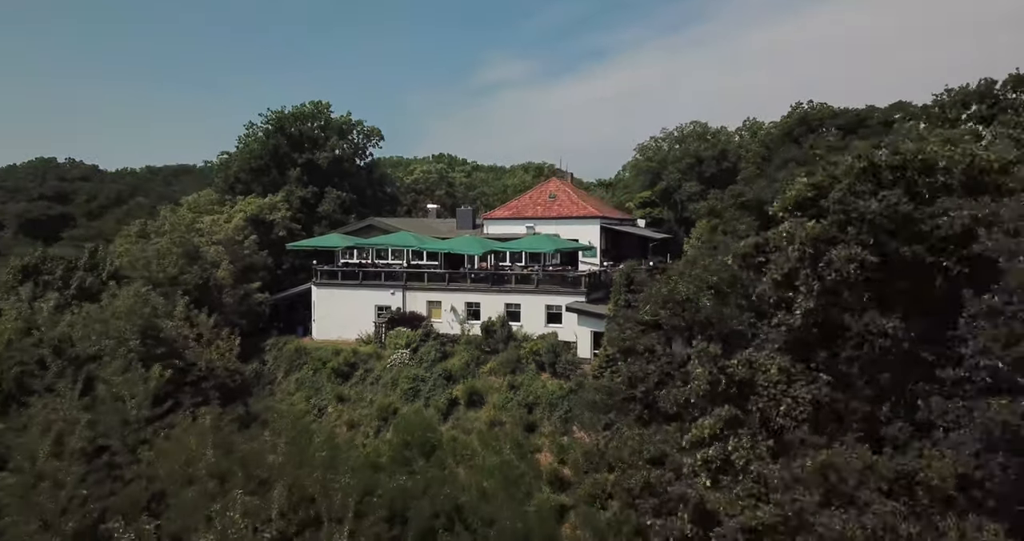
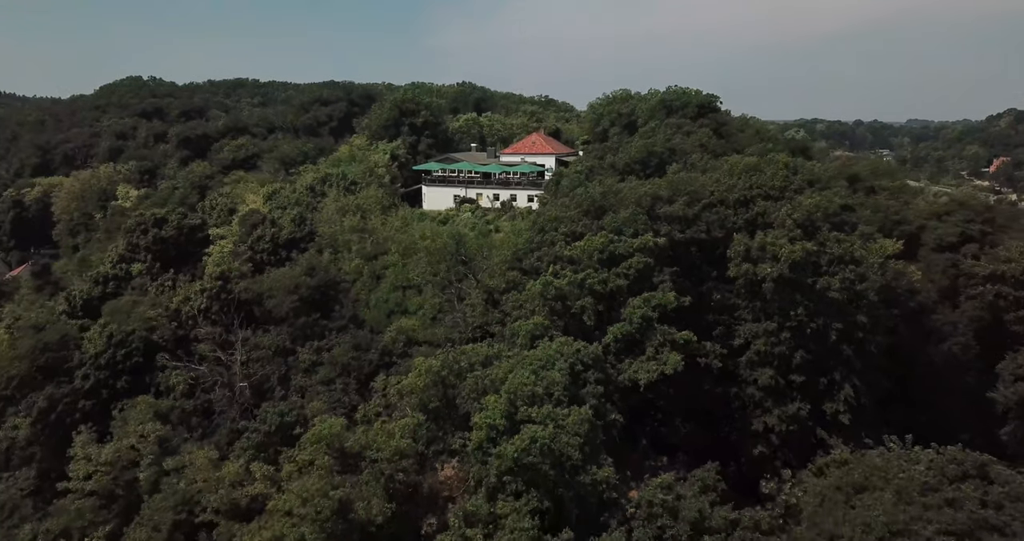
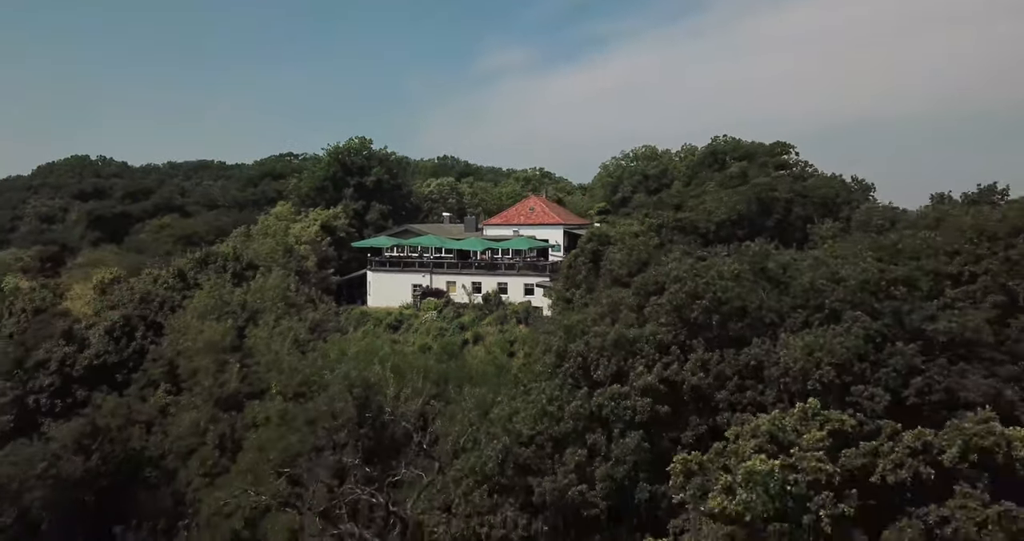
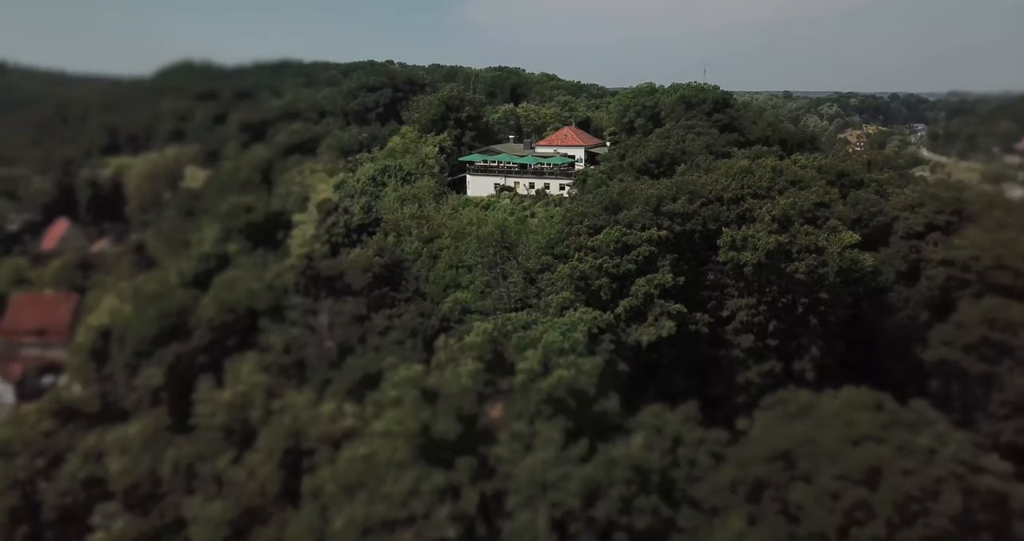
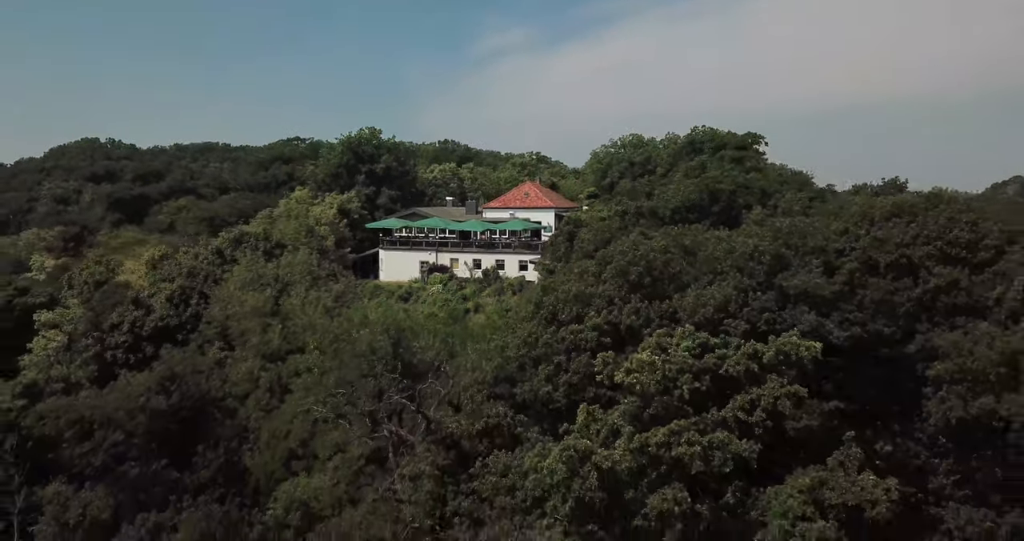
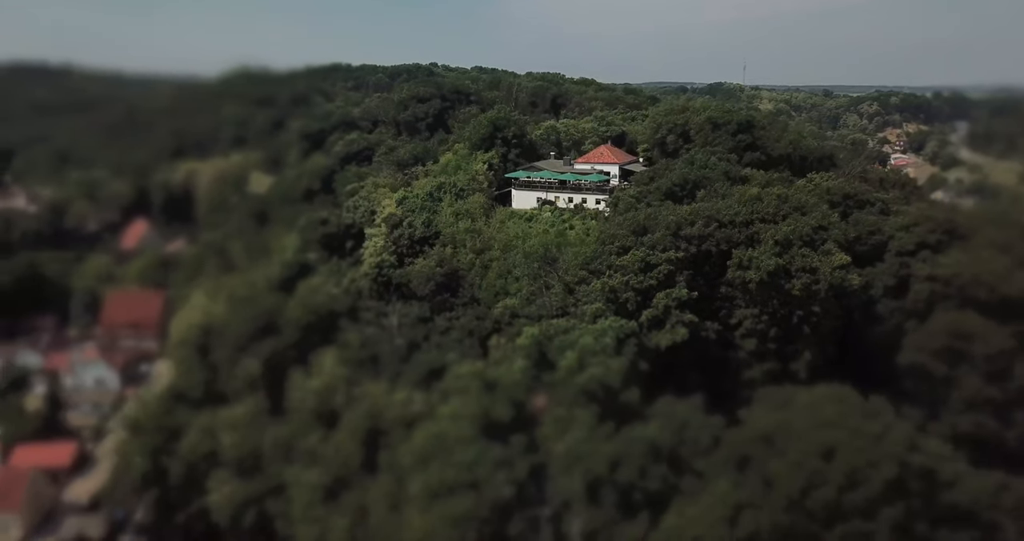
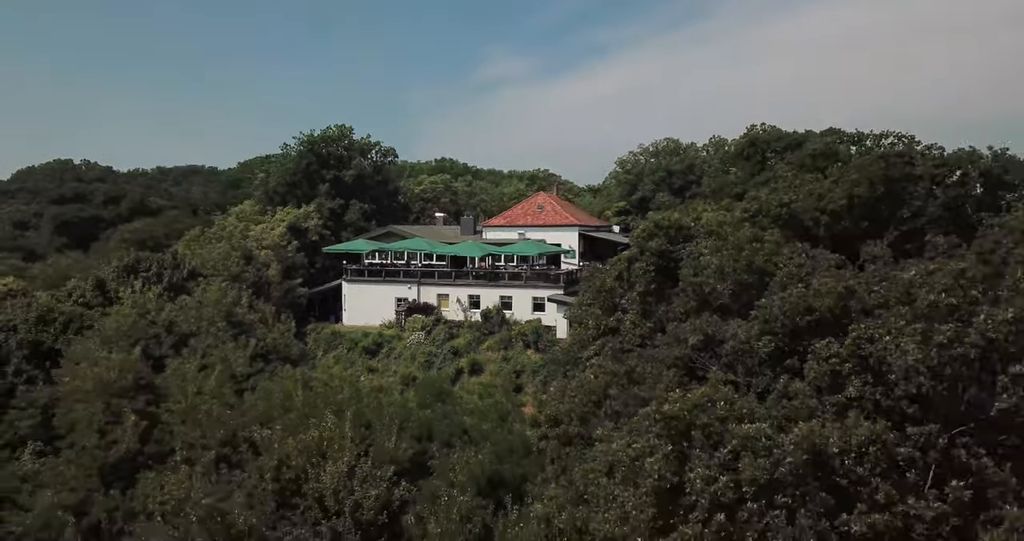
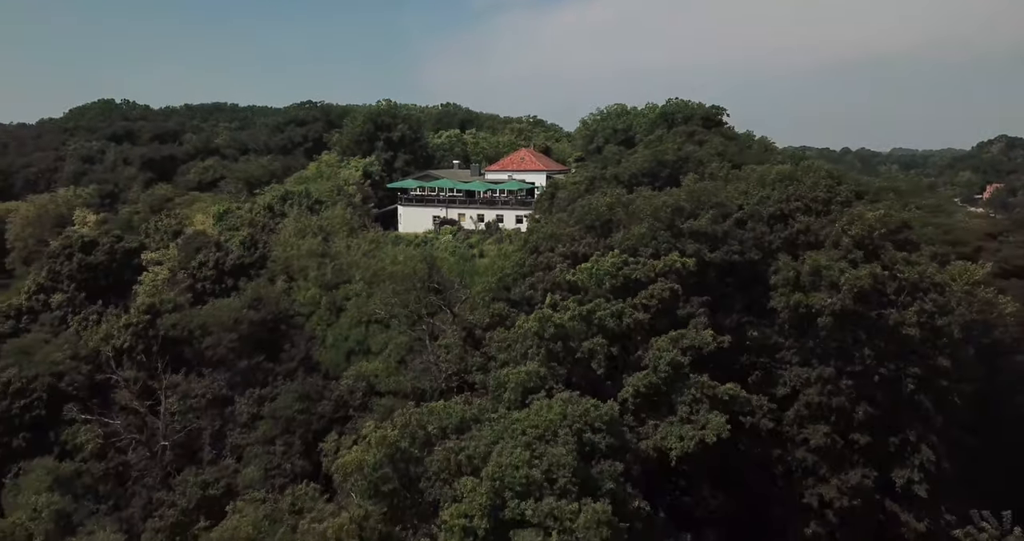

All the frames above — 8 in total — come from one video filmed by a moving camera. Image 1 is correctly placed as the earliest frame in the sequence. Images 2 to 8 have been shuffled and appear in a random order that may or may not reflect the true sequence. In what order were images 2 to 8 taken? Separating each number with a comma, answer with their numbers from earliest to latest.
7, 3, 5, 8, 2, 4, 6
